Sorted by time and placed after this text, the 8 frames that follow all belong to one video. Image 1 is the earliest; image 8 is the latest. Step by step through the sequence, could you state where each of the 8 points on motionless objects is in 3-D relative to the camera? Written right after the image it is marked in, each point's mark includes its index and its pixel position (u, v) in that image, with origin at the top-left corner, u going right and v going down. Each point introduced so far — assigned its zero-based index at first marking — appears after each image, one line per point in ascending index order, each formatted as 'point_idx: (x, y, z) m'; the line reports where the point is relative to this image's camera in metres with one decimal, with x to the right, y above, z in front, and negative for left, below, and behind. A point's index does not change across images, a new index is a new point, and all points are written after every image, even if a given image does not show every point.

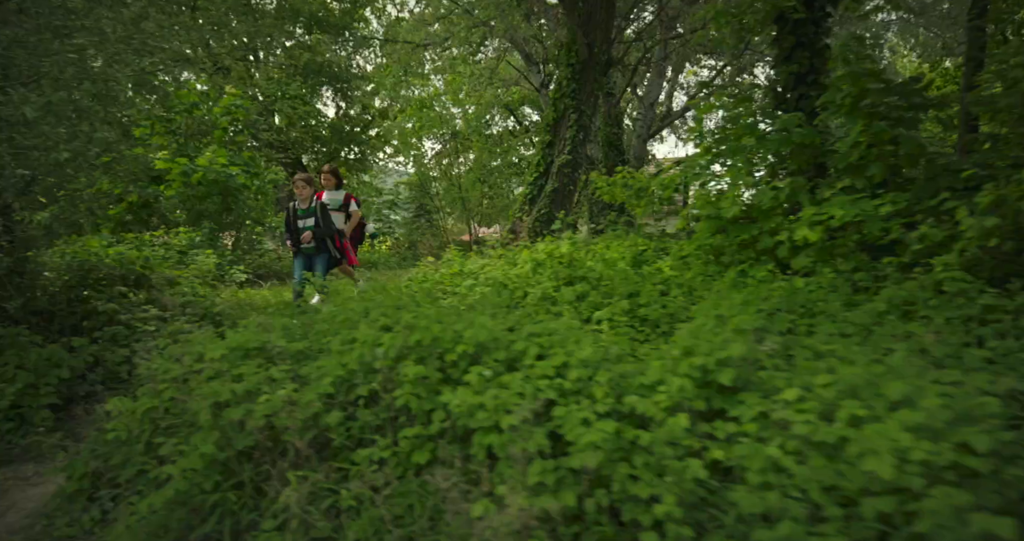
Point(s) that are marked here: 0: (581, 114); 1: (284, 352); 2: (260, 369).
0: (+1.6, +3.6, +13.2) m
1: (-1.6, -0.6, +4.1) m
2: (-1.7, -0.7, +3.8) m
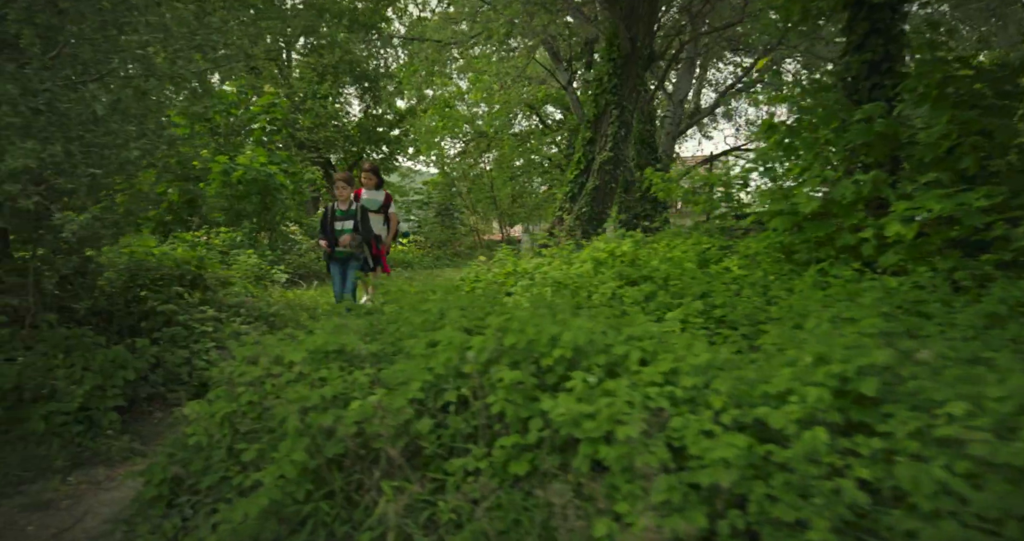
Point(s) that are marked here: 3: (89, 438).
0: (+2.5, +3.7, +12.9) m
1: (-1.0, -0.6, +3.9) m
2: (-1.1, -0.7, +3.7) m
3: (-3.6, -1.4, +4.8) m
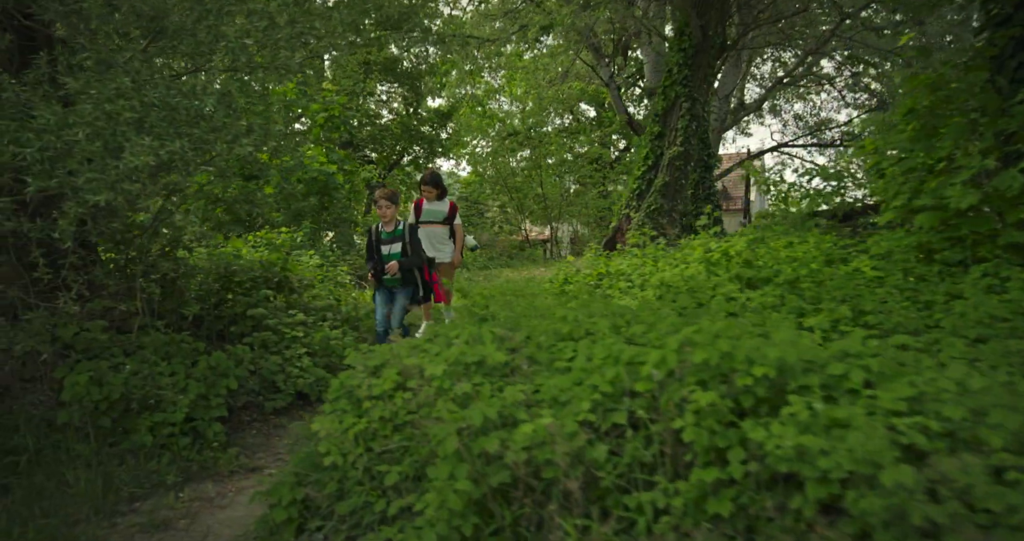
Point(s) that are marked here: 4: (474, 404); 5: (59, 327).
0: (+3.9, +3.7, +12.3) m
1: (0.0, -0.6, +3.5) m
2: (-0.1, -0.7, +3.3) m
3: (-2.6, -1.5, +4.6) m
4: (-0.2, -0.7, +3.2) m
5: (-3.5, -0.4, +4.4) m
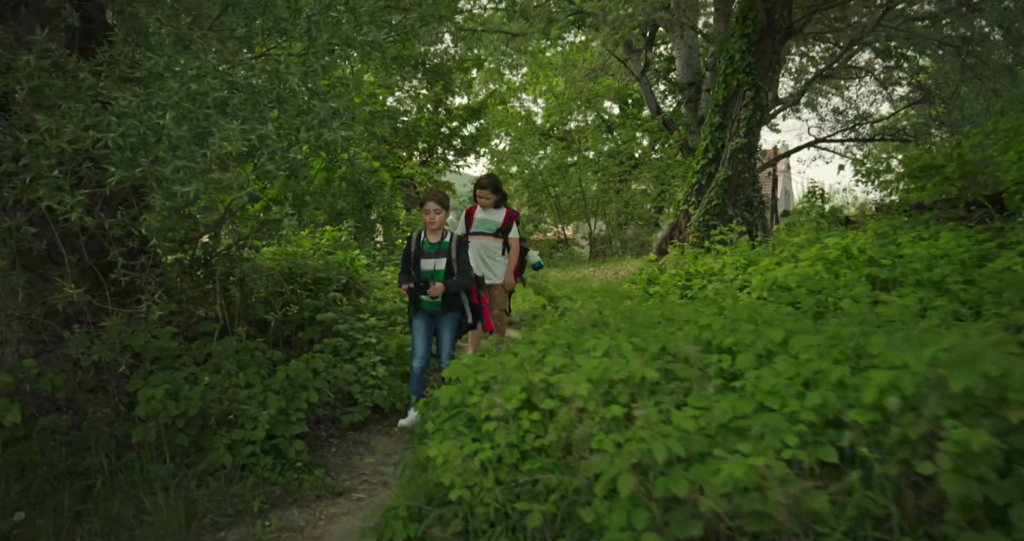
0: (+5.0, +3.7, +11.6) m
1: (+0.8, -0.6, +3.0) m
2: (+0.7, -0.7, +2.8) m
3: (-1.7, -1.5, +4.1) m
4: (+0.6, -0.8, +2.6) m
5: (-2.7, -0.4, +4.0) m
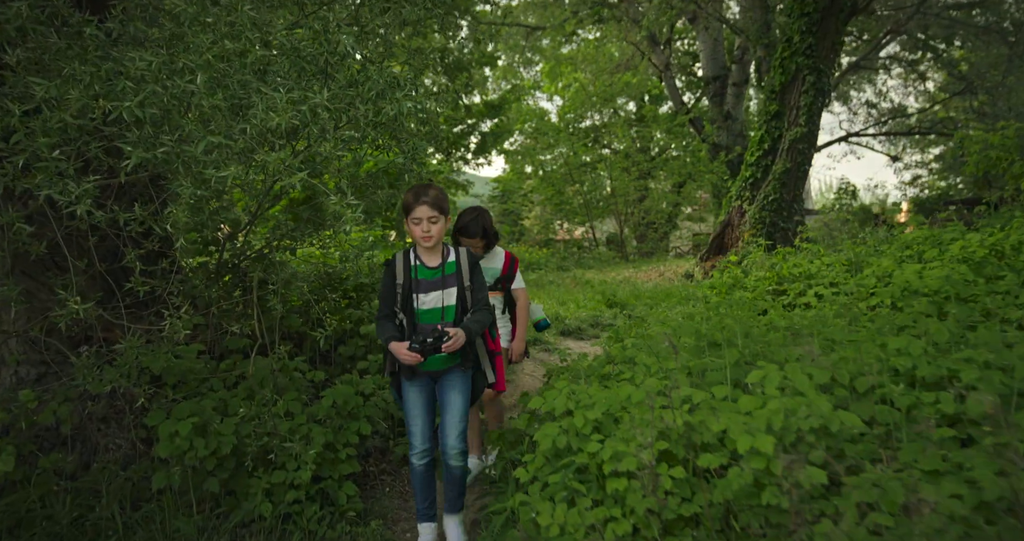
0: (+5.8, +3.7, +10.7) m
1: (+1.3, -0.7, +2.2) m
2: (+1.2, -0.7, +2.0) m
3: (-1.1, -1.5, +3.4) m
4: (+1.2, -0.8, +1.8) m
5: (-2.1, -0.5, +3.2) m
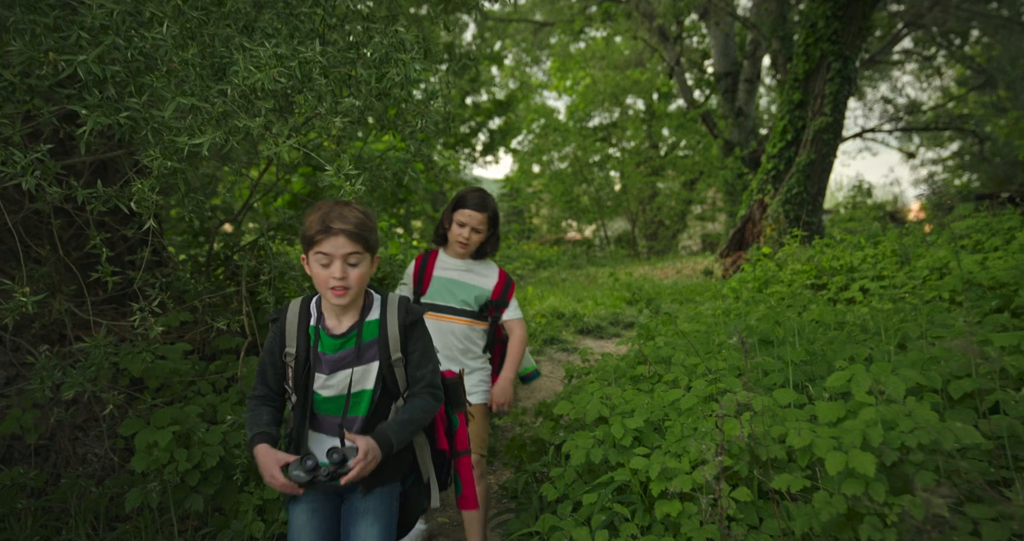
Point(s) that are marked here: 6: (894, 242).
0: (+6.0, +3.7, +10.2) m
1: (+1.5, -0.6, +1.8) m
2: (+1.3, -0.7, +1.5) m
3: (-1.0, -1.4, +3.0) m
4: (+1.3, -0.7, +1.4) m
5: (-2.0, -0.4, +2.8) m
6: (+3.7, +0.3, +5.7) m
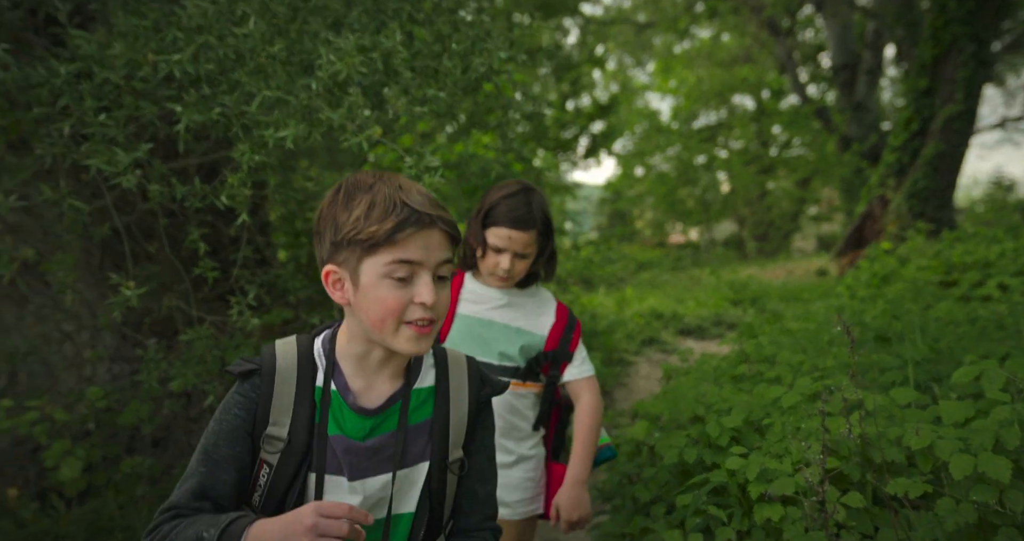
0: (+7.5, +3.7, +9.2) m
1: (+1.7, -0.5, +1.5) m
2: (+1.6, -0.6, +1.3) m
3: (-0.5, -1.5, +3.1) m
4: (+1.4, -0.7, +1.2) m
5: (-1.5, -0.5, +3.1) m
6: (+4.6, +0.4, +5.0) m
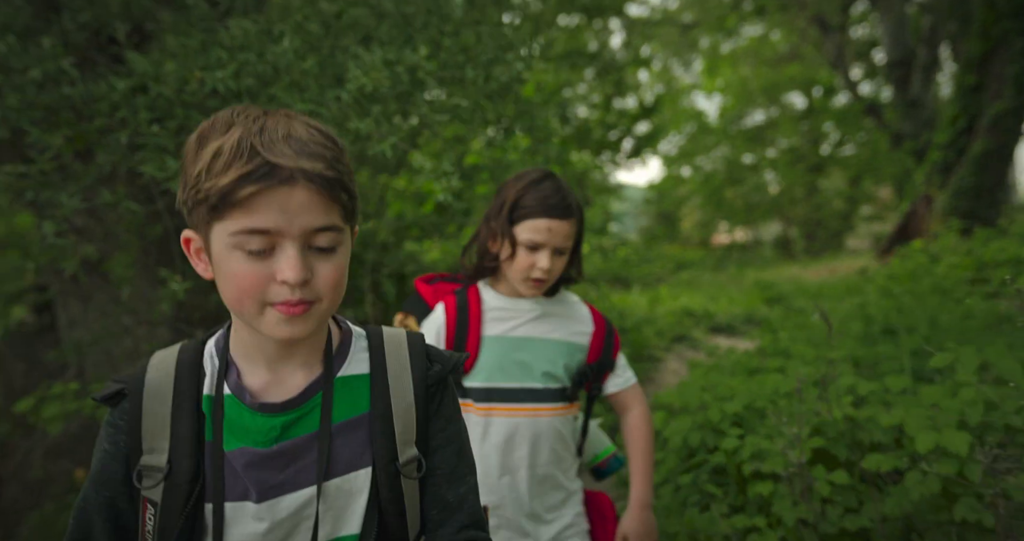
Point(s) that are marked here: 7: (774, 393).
0: (+8.1, +3.7, +8.9) m
1: (+1.7, -0.5, +1.6) m
2: (+1.5, -0.6, +1.4) m
3: (-0.4, -1.4, +3.3) m
4: (+1.4, -0.6, +1.3) m
5: (-1.4, -0.4, +3.5) m
6: (+4.8, +0.4, +4.9) m
7: (+1.1, -0.5, +2.5) m
